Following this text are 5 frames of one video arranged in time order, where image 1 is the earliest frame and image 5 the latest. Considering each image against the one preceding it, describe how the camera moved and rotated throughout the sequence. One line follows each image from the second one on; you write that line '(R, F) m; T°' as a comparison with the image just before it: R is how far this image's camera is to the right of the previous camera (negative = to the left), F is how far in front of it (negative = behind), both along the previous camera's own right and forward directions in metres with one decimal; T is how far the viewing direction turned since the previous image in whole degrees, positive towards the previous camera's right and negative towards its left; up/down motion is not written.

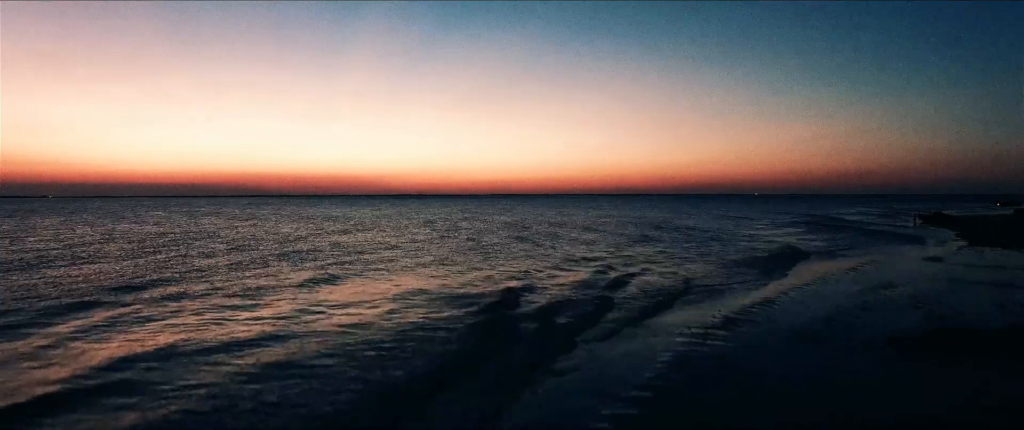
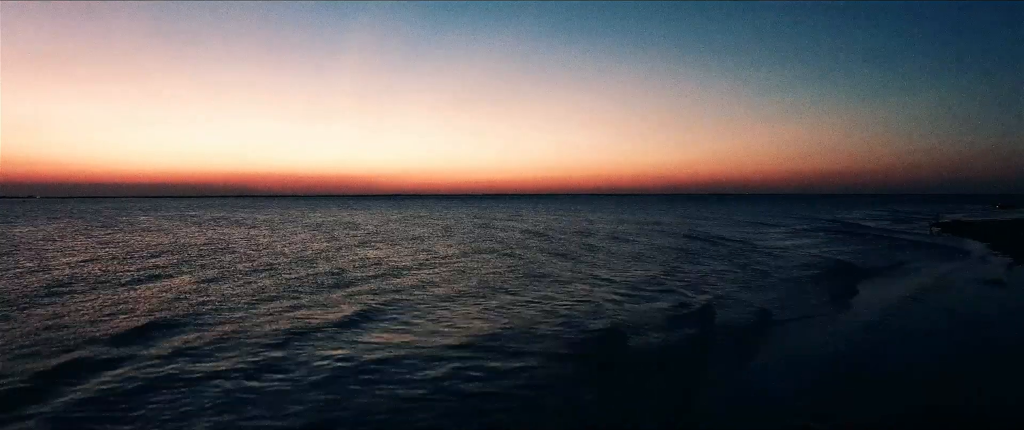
(-0.4, +0.4) m; 0°
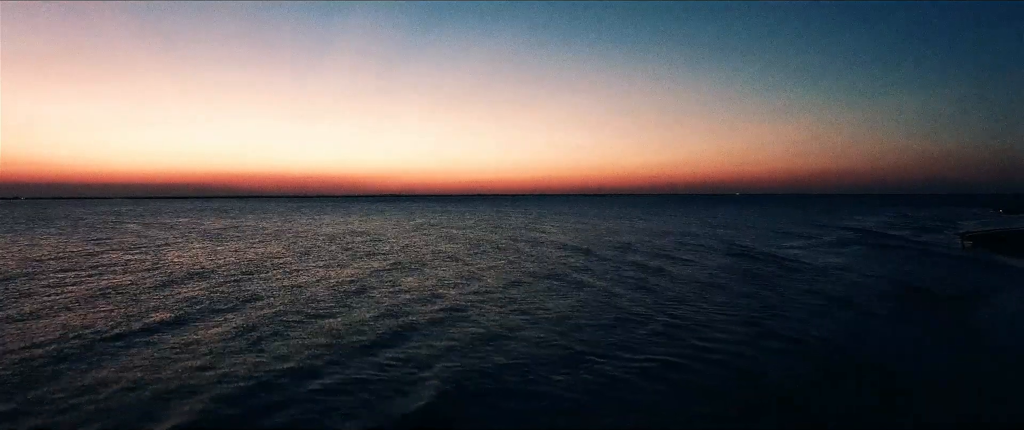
(-0.7, +0.6) m; 0°
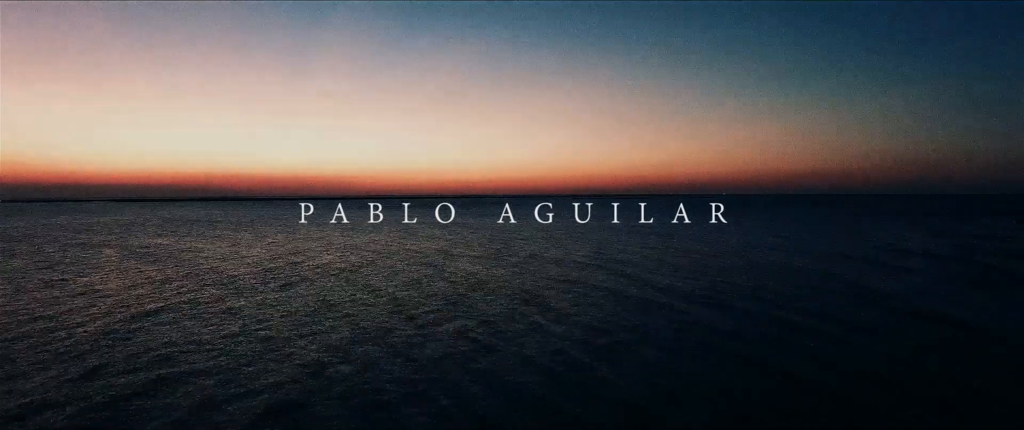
(-2.9, +2.3) m; 0°
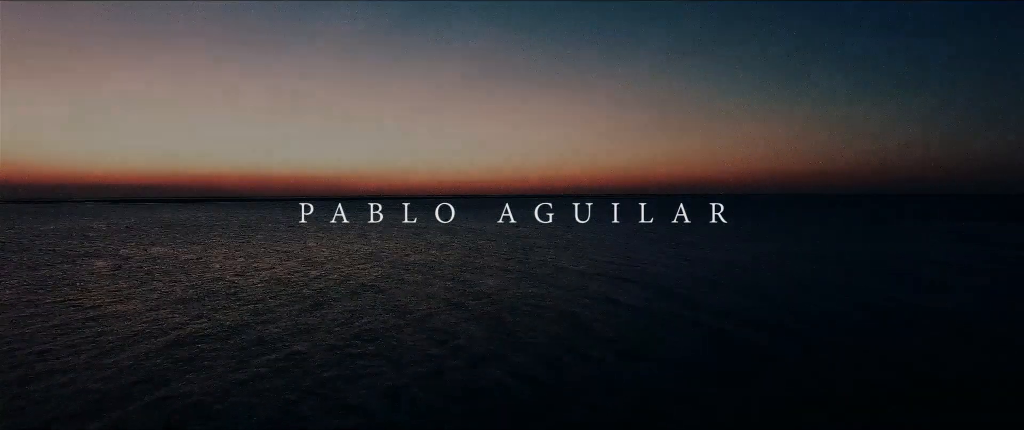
(-1.9, +1.8) m; 0°
